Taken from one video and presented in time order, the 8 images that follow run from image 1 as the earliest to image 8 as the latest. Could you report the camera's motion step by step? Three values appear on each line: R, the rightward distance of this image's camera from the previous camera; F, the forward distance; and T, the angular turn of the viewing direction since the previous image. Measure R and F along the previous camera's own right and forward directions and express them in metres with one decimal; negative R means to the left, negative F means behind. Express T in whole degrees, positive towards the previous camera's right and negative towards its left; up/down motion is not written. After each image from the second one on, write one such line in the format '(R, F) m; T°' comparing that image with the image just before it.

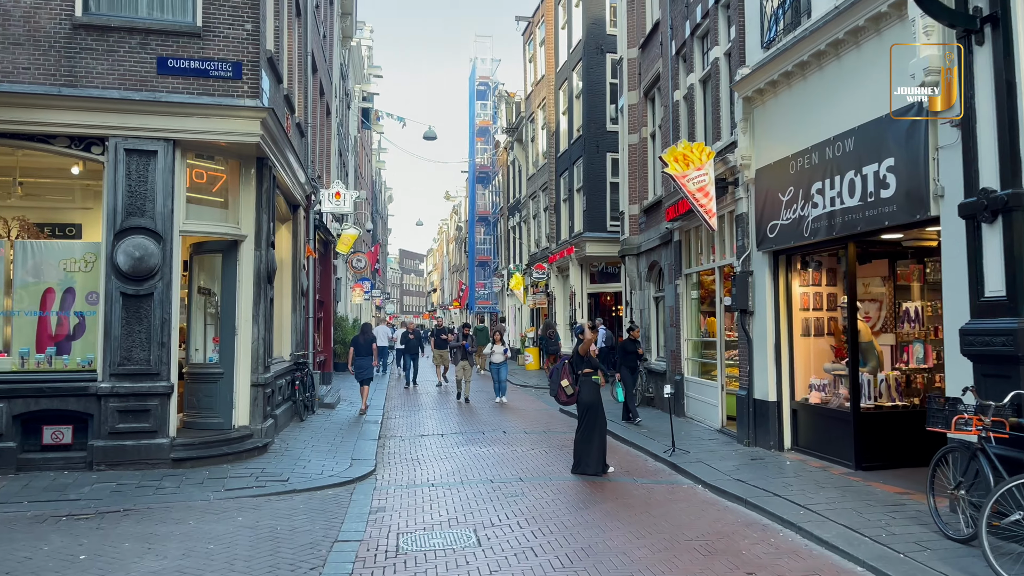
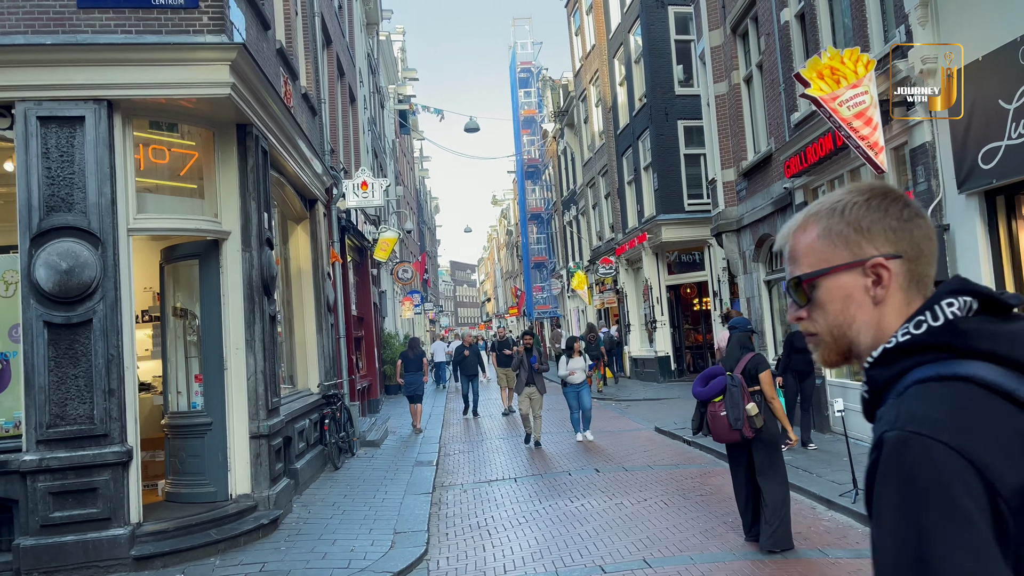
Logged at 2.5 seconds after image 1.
(-0.3, +3.0) m; -4°
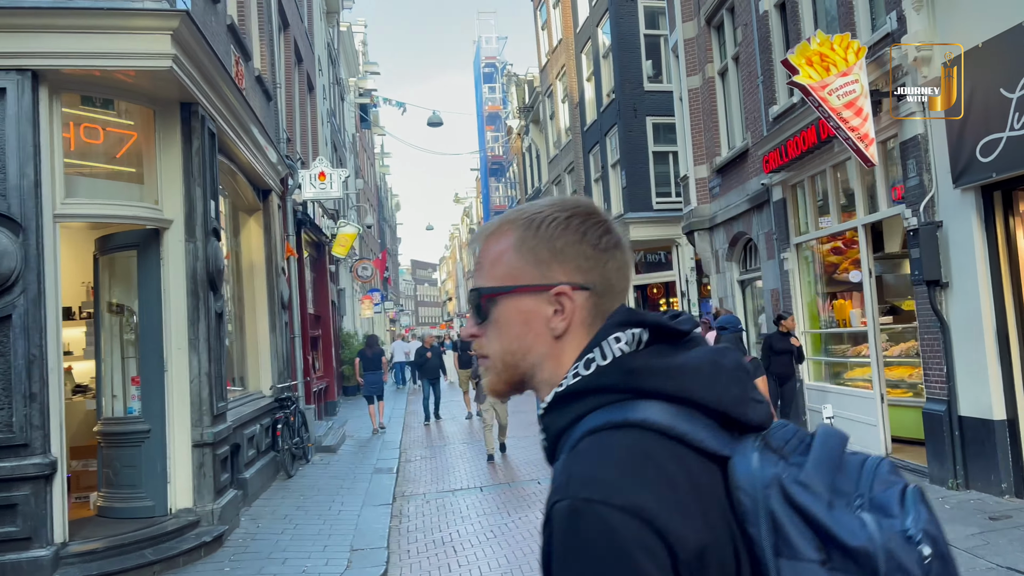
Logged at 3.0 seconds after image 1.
(-0.1, +0.5) m; +3°
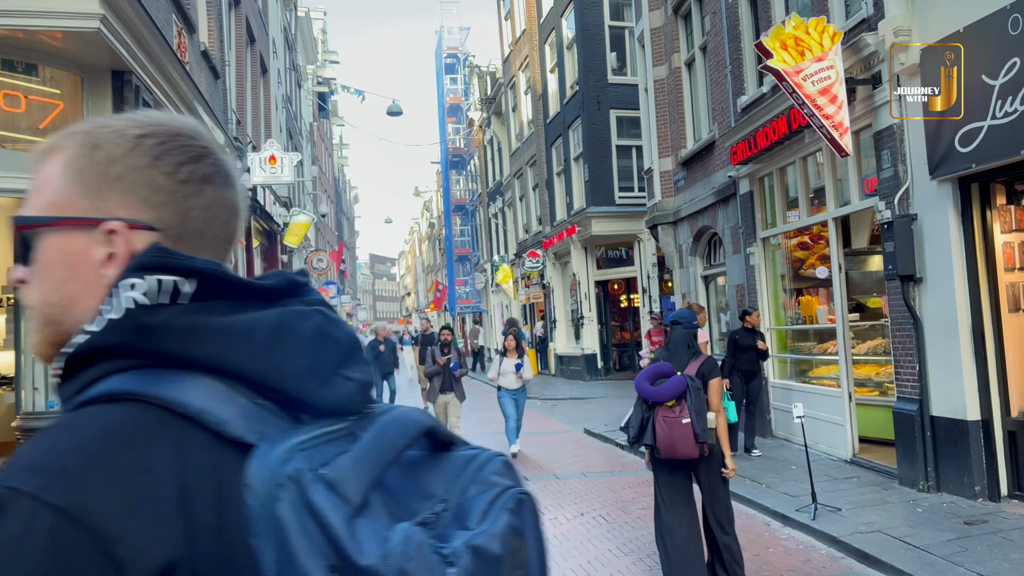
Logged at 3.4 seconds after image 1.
(0.0, +0.4) m; +3°
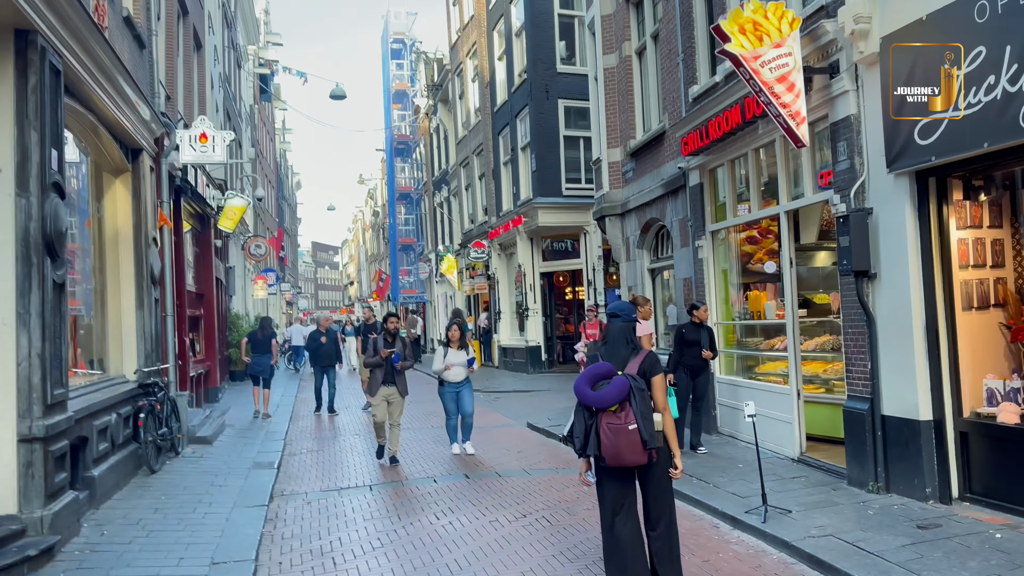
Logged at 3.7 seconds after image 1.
(0.0, +0.4) m; +4°
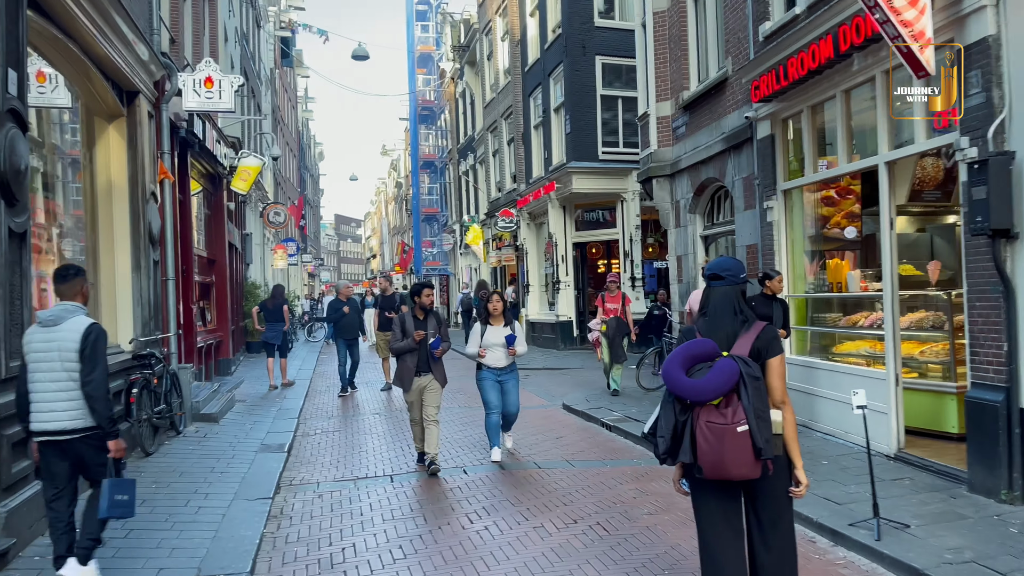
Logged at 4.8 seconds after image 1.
(-0.2, +1.1) m; -2°
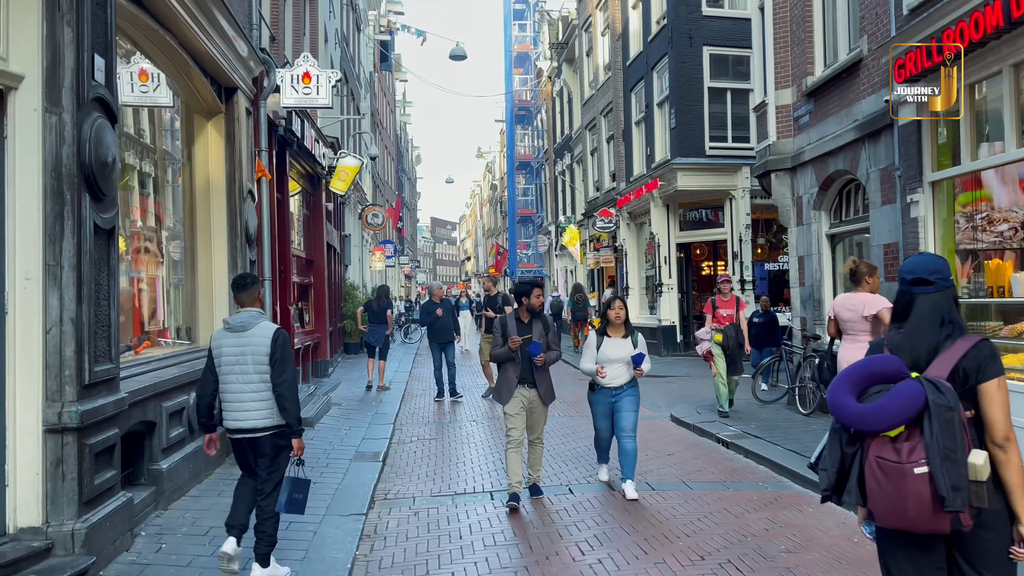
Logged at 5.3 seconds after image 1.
(-0.1, +0.6) m; -7°
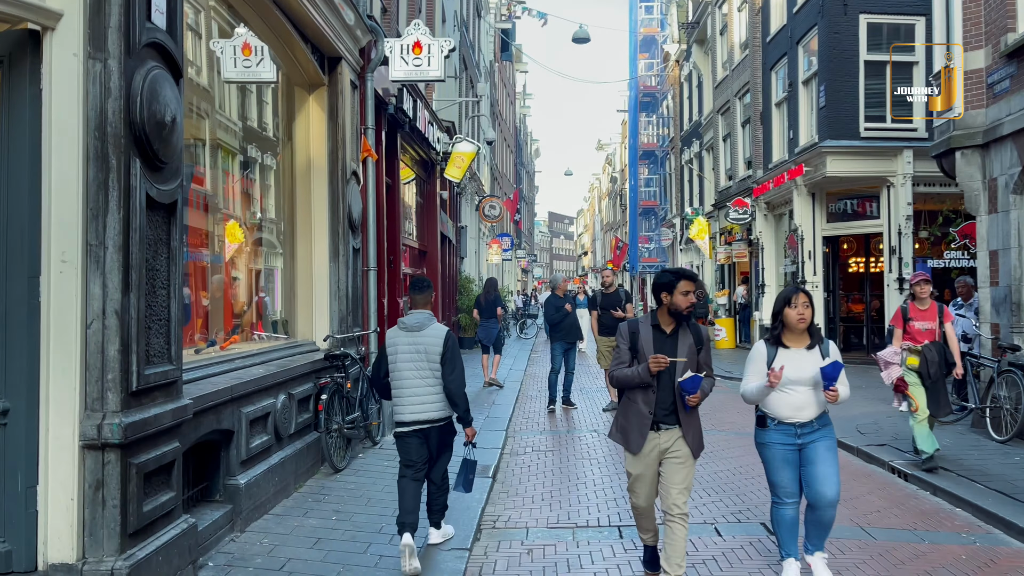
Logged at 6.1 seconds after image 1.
(-0.1, +1.1) m; -8°
